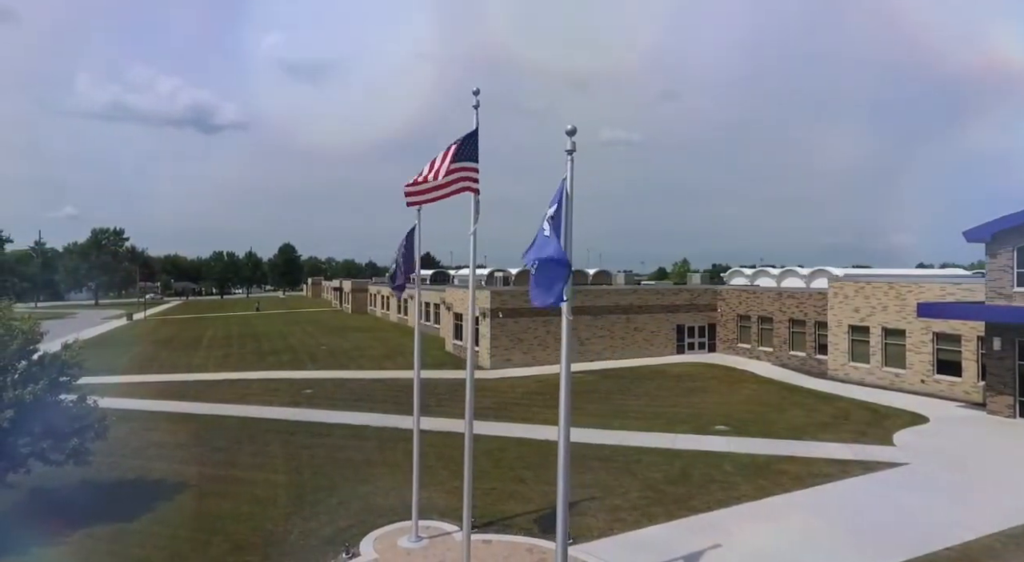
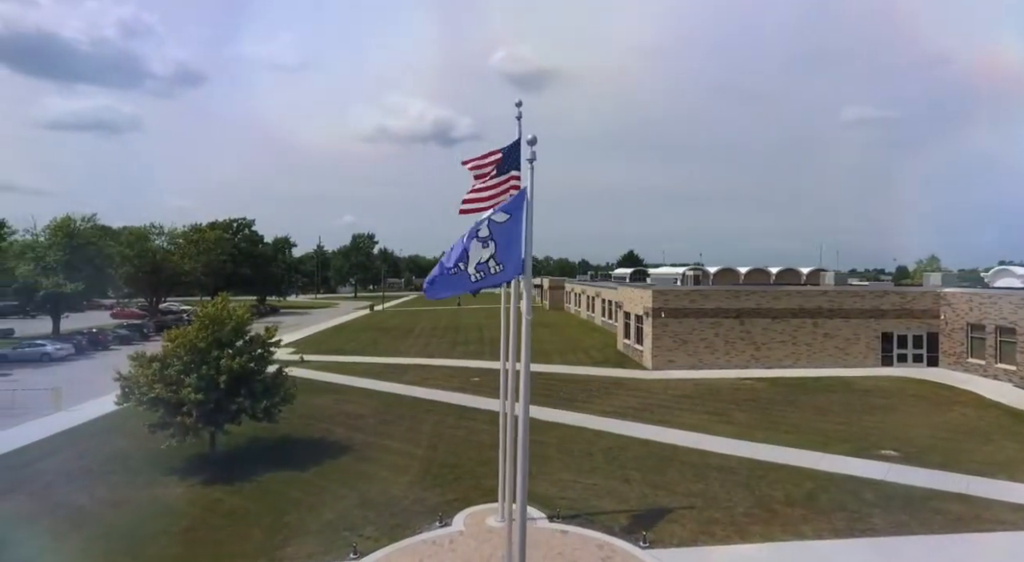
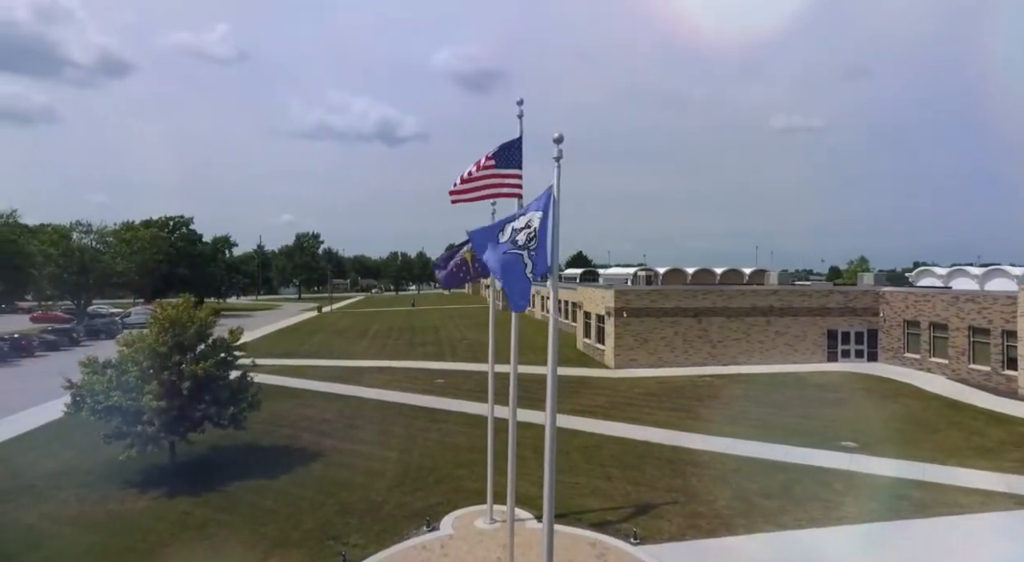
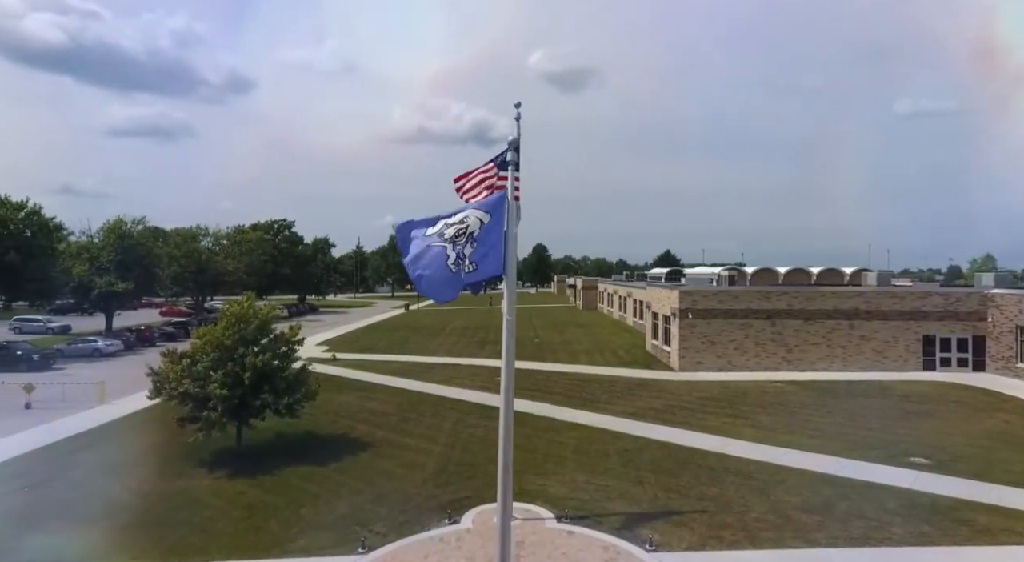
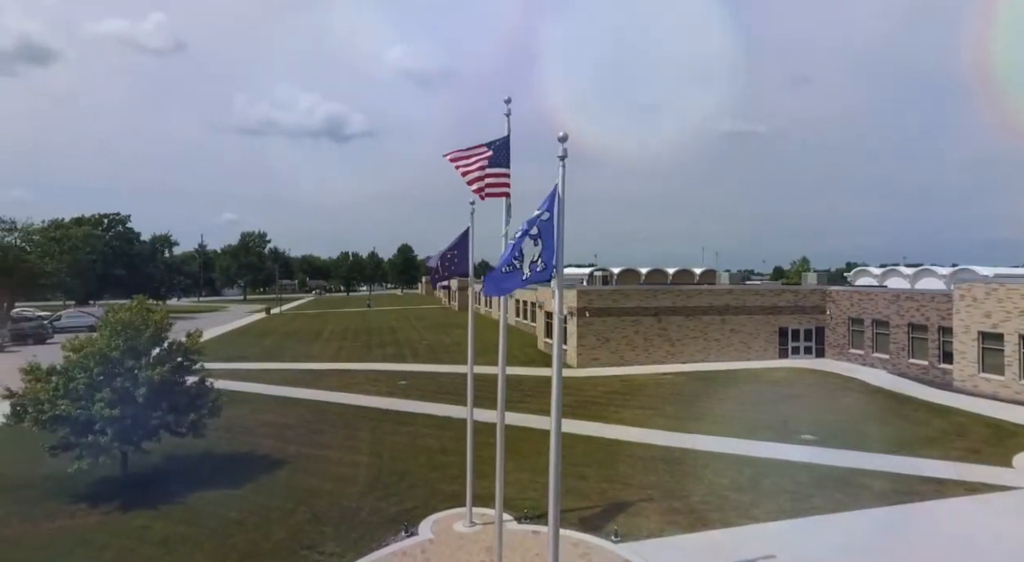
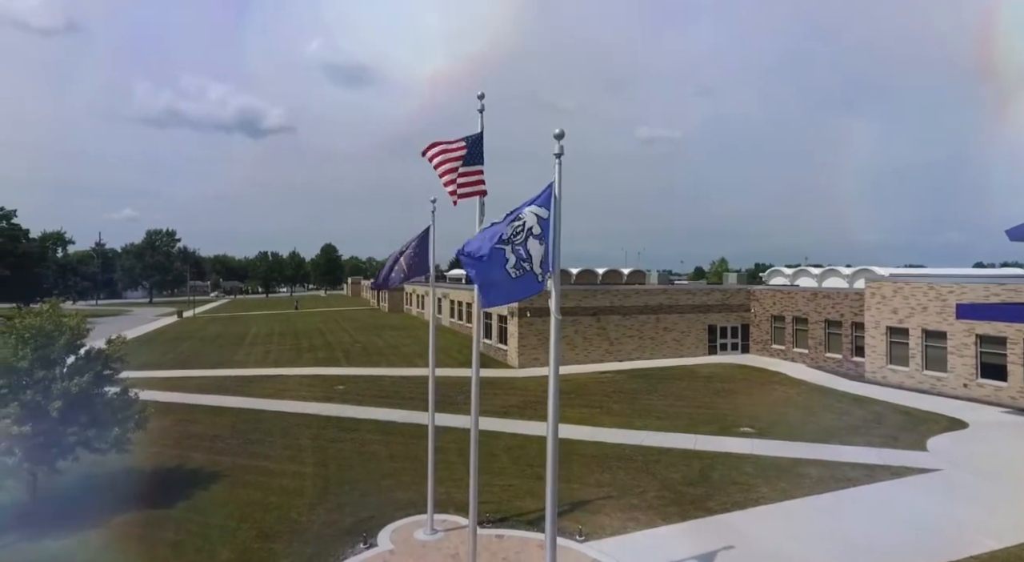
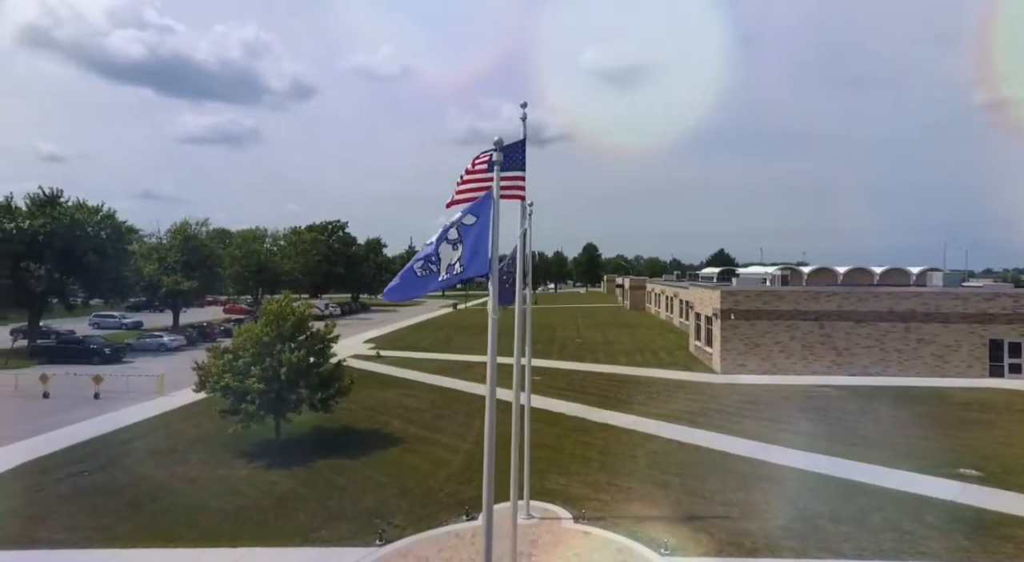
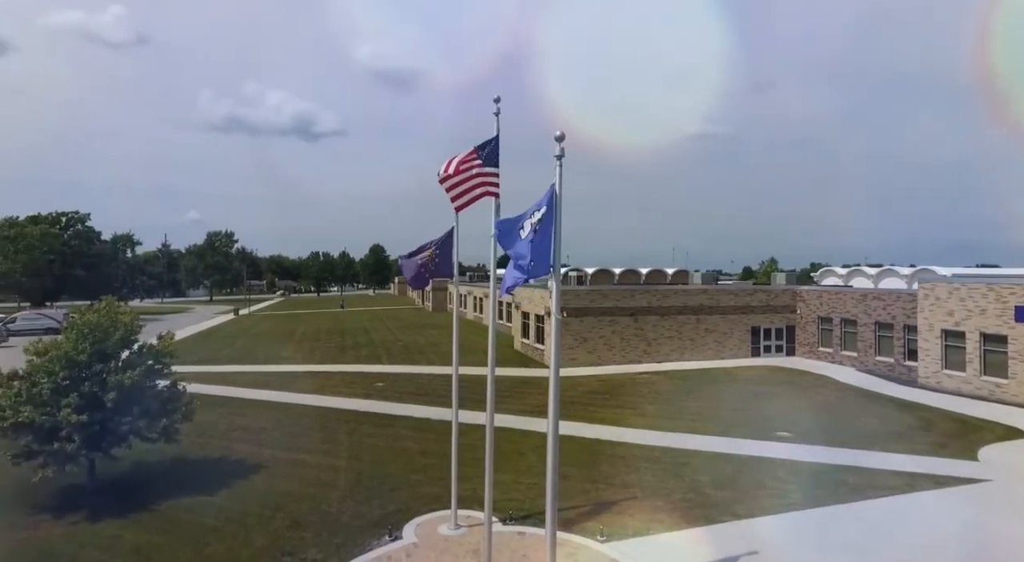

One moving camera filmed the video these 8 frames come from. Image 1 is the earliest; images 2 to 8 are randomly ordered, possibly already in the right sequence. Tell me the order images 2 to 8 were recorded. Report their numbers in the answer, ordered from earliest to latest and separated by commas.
6, 8, 5, 3, 2, 4, 7
